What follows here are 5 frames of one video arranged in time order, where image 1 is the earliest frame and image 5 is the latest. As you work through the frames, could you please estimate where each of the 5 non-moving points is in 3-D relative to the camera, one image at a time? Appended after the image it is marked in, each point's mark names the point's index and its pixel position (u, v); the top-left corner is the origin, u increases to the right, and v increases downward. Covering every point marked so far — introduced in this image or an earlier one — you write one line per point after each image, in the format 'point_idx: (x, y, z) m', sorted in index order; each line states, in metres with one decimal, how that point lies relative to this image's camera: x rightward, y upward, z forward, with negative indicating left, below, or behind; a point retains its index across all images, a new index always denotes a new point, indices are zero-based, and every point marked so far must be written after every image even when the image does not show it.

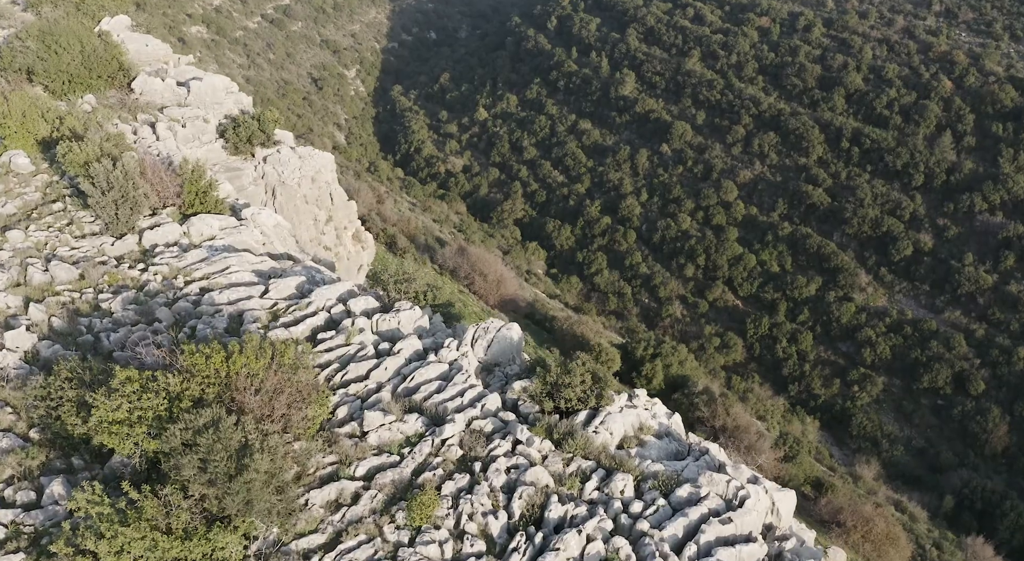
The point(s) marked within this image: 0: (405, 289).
0: (-2.1, -0.2, +13.4) m
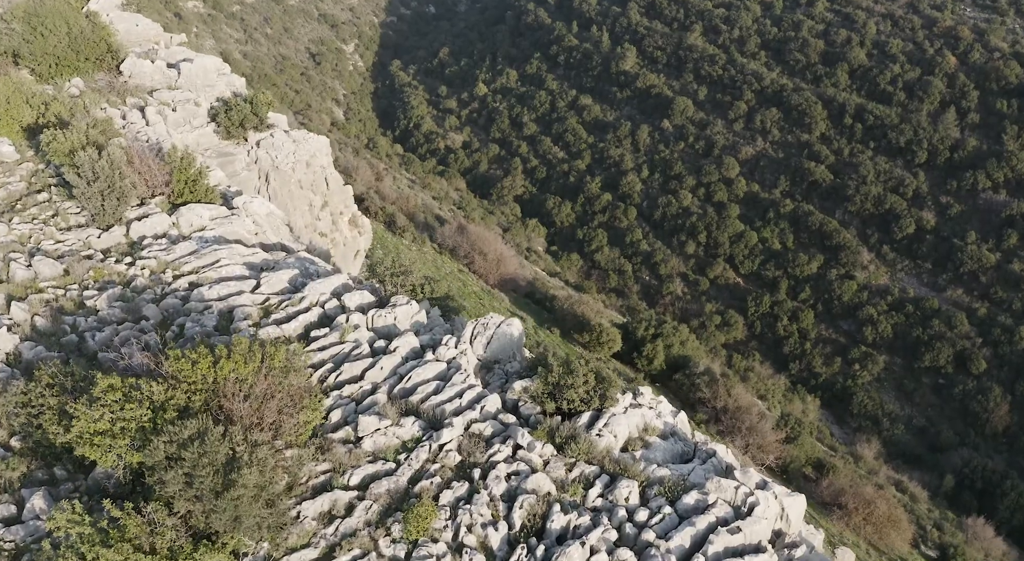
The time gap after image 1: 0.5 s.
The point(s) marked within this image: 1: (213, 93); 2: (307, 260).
0: (-2.1, 0.0, +13.0) m
1: (-8.4, +5.3, +19.5) m
2: (-4.1, +0.4, +13.7) m
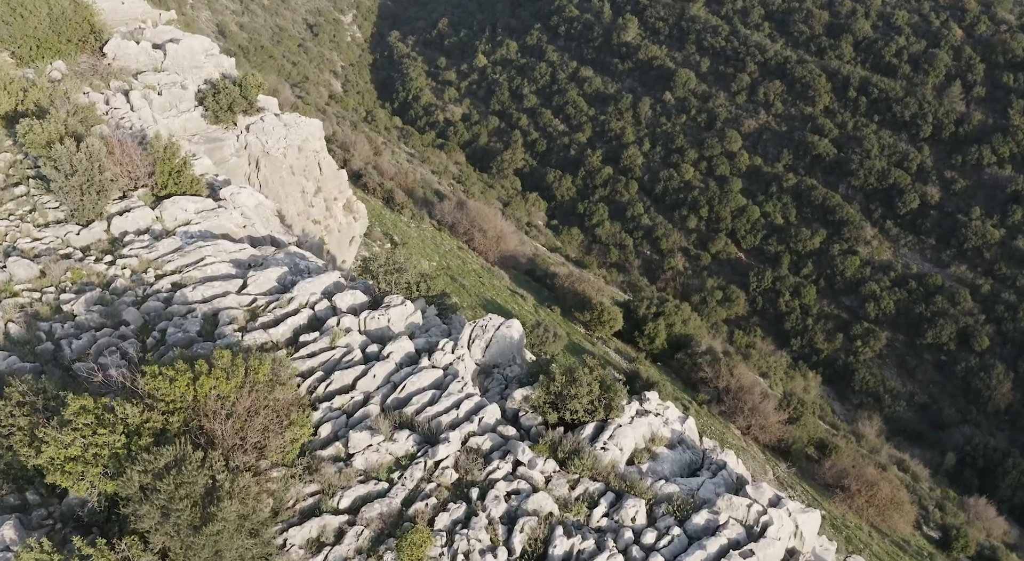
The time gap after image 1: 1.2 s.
0: (-2.1, 0.0, +12.4) m
1: (-8.4, +5.6, +18.7) m
2: (-4.1, +0.5, +13.1) m
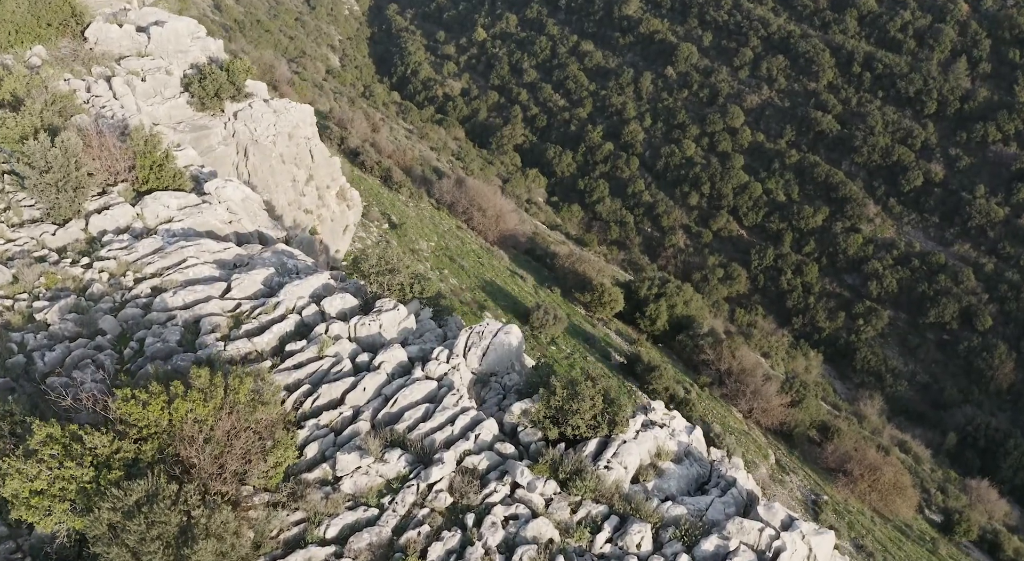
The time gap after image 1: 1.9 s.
0: (-2.1, 0.0, +11.8) m
1: (-8.5, +5.8, +18.0) m
2: (-4.1, +0.5, +12.5) m
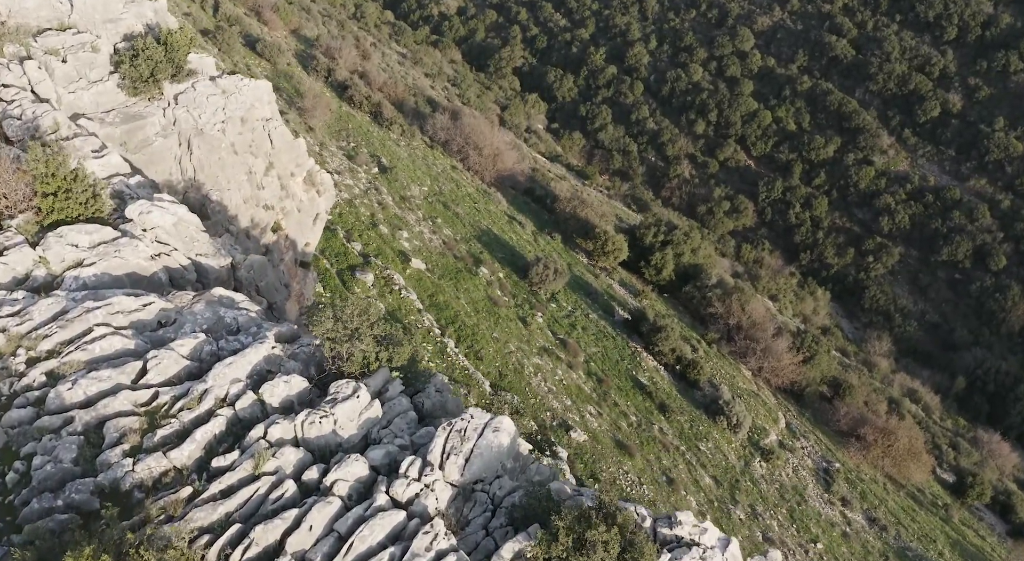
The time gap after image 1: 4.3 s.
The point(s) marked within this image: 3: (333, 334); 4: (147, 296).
0: (-2.2, -0.8, +9.6) m
1: (-8.7, +5.5, +15.1) m
2: (-4.2, -0.3, +10.2) m
3: (-2.5, -0.7, +9.5) m
4: (-5.1, -0.2, +9.7) m
